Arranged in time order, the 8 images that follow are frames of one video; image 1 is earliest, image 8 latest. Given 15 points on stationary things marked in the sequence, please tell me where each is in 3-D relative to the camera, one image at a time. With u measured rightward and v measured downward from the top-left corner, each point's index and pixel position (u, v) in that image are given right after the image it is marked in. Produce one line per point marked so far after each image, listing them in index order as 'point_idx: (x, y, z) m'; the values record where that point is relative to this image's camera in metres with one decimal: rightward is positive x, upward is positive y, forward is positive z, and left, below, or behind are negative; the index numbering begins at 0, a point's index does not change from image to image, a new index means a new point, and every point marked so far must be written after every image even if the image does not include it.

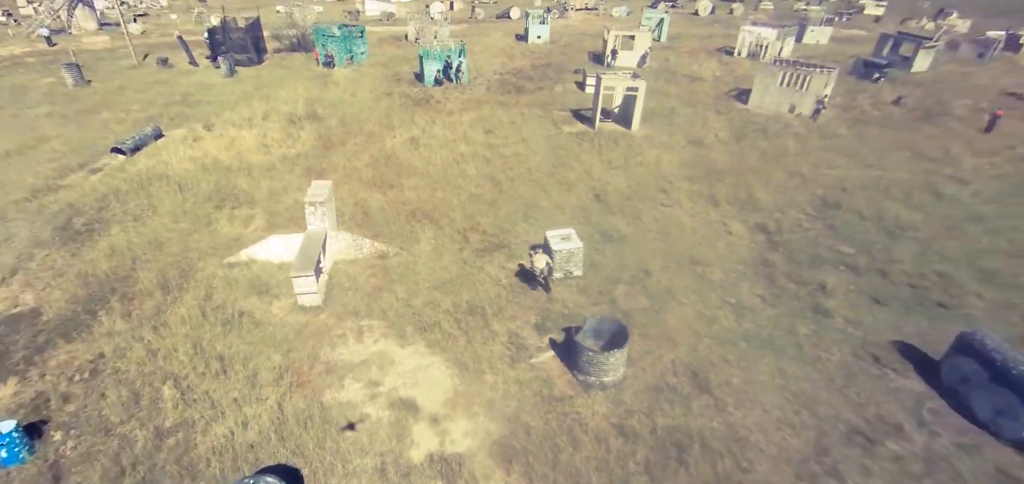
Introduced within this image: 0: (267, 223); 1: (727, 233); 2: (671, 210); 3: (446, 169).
0: (-7.4, +0.6, +15.2) m
1: (+6.5, +0.3, +15.2) m
2: (+5.2, +1.0, +16.3) m
3: (-2.4, +2.7, +18.5) m
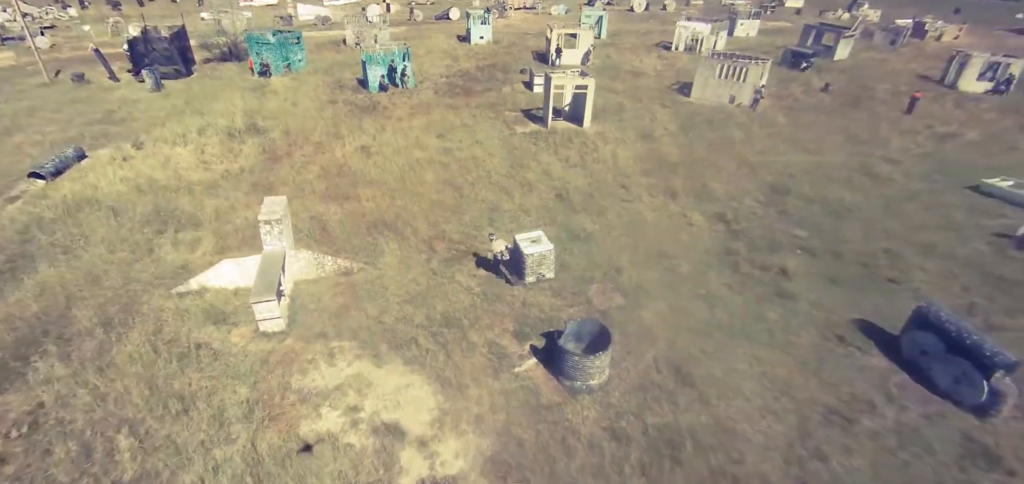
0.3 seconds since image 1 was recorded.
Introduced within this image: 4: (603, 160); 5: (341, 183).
0: (-8.4, -0.1, +14.2) m
1: (+5.5, +0.5, +15.5) m
2: (+4.0, +1.2, +16.5) m
3: (-3.9, +2.3, +17.9) m
4: (+3.5, +3.2, +19.6) m
5: (-5.9, +2.0, +17.5) m
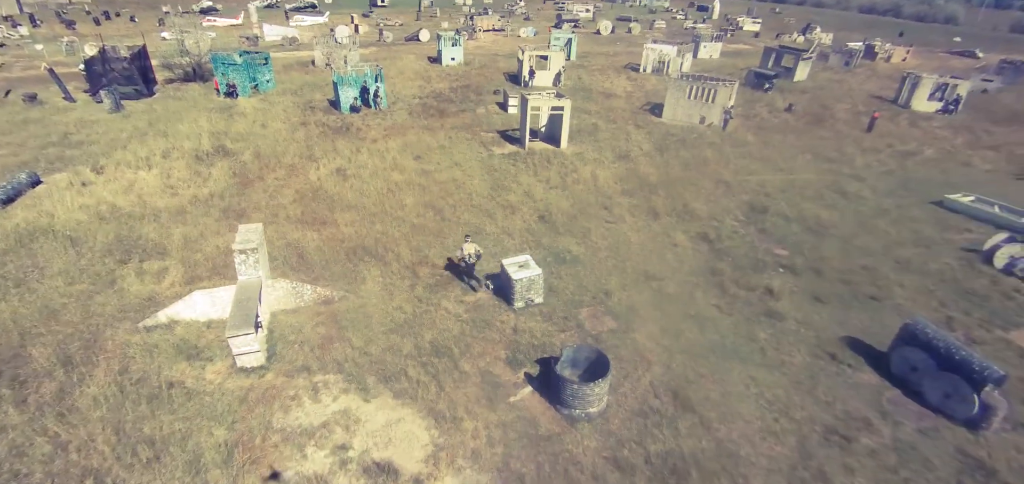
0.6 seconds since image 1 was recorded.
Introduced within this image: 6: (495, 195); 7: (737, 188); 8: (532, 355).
0: (-8.7, -0.9, +13.5) m
1: (+5.0, -0.1, +15.6) m
2: (+3.4, +0.5, +16.5) m
3: (-4.5, +1.5, +17.5) m
4: (+2.8, +2.4, +19.7) m
5: (-6.5, +1.2, +16.9) m
6: (-0.6, +1.7, +18.3) m
7: (+8.9, +2.1, +20.0) m
8: (+0.4, -2.5, +11.1) m
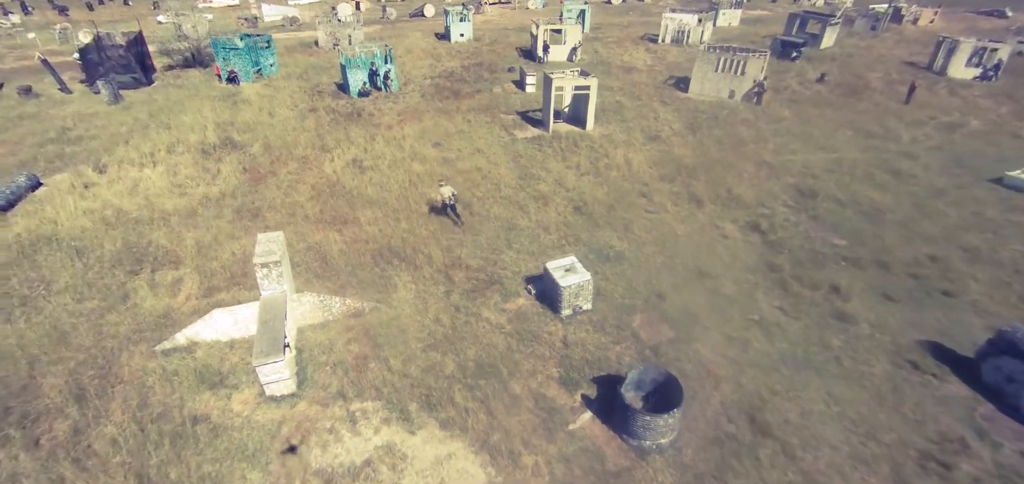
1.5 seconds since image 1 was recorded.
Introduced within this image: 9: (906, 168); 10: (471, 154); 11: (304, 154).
0: (-7.7, -1.1, +12.5) m
1: (+6.1, +0.1, +14.4) m
2: (+4.5, +0.7, +15.3) m
3: (-3.5, +1.6, +16.4) m
4: (+3.8, +2.7, +18.4) m
5: (-5.5, +1.2, +15.8) m
6: (+0.4, +1.9, +17.1) m
7: (+9.9, +2.6, +18.6) m
8: (+1.5, -2.6, +10.1) m
9: (+14.8, +2.8, +19.0) m
10: (-1.6, +3.3, +19.3) m
11: (-7.9, +3.3, +19.1) m
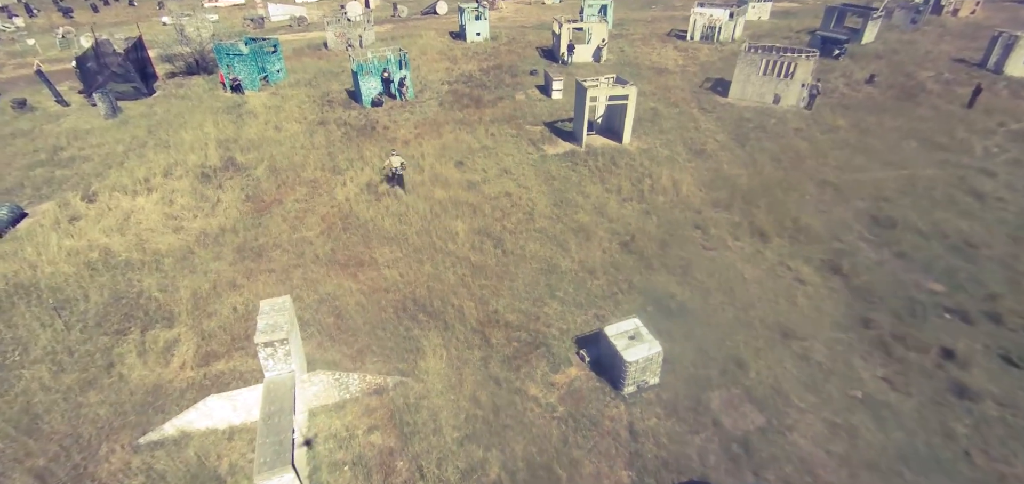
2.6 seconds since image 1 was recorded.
0: (-6.7, -2.3, +10.7) m
1: (+7.1, -1.0, +12.4) m
2: (+5.5, -0.4, +13.3) m
3: (-2.4, +0.4, +14.5) m
4: (+4.9, +1.7, +16.4) m
5: (-4.4, 0.0, +14.0) m
6: (+1.5, +0.8, +15.2) m
7: (+11.0, +1.6, +16.5) m
8: (+2.5, -3.8, +8.2) m
9: (+15.9, +1.8, +16.8) m
10: (-0.5, +2.3, +17.4) m
11: (-6.8, +2.2, +17.3) m
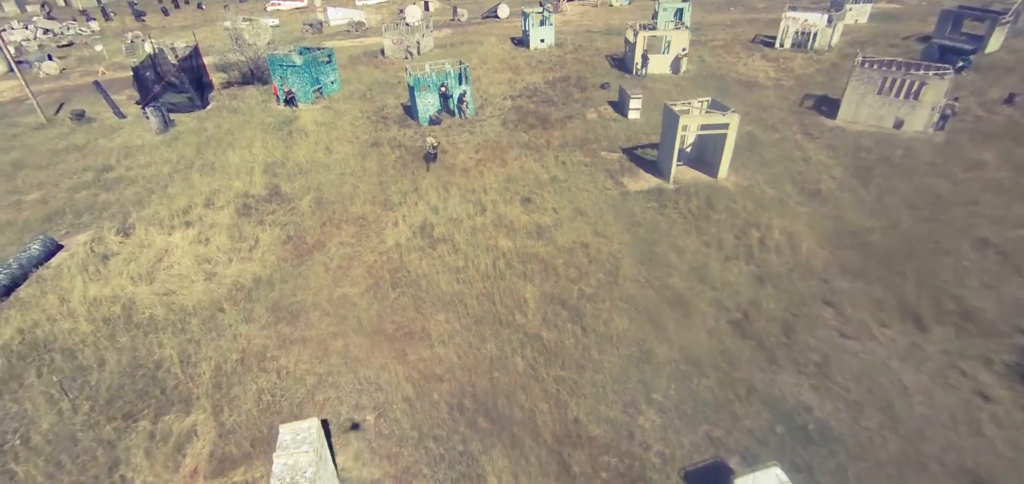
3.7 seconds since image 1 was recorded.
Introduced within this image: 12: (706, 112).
0: (-5.2, -3.7, +8.8) m
1: (+8.7, -2.9, +9.3) m
2: (+7.3, -2.2, +10.3) m
3: (-0.5, -1.1, +12.2) m
4: (+7.0, -0.1, +13.4) m
5: (-2.6, -1.4, +11.8) m
6: (+3.5, -0.9, +12.5) m
7: (+13.1, -0.4, +12.9) m
8: (+3.6, -5.5, +5.5) m
9: (+18.0, -0.4, +12.8) m
10: (+1.7, +0.7, +14.8) m
11: (-4.5, +0.9, +15.3) m
12: (+6.4, +4.0, +16.3) m
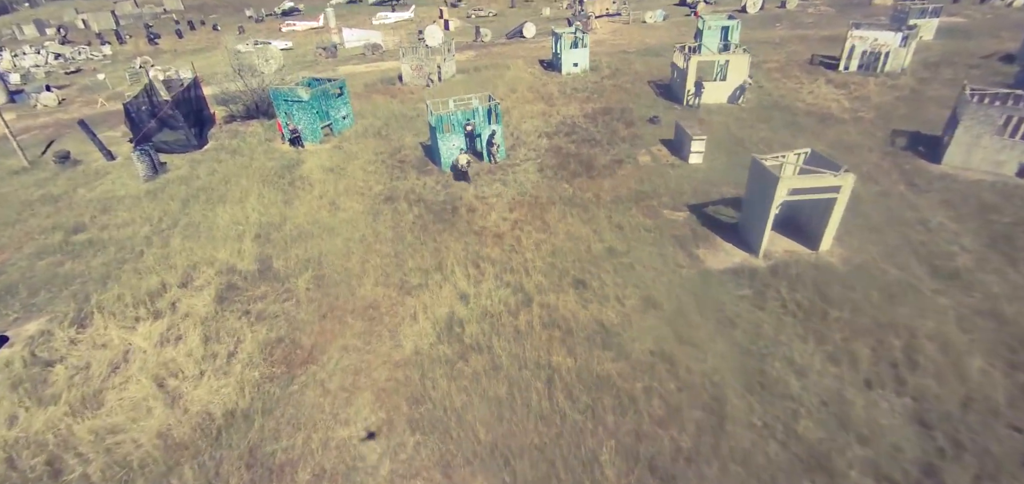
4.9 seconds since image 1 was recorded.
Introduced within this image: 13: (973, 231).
0: (-4.2, -5.9, +5.5) m
1: (+9.7, -5.1, +5.5) m
2: (+8.3, -4.4, +6.6) m
3: (+0.6, -3.4, +8.8) m
4: (+8.1, -2.4, +9.8) m
5: (-1.5, -3.7, +8.5) m
6: (+4.6, -3.1, +9.0) m
7: (+14.2, -2.7, +9.1) m
8: (+4.5, -7.6, +1.9) m
9: (+19.1, -2.7, +8.8) m
10: (+2.9, -1.7, +11.4) m
11: (-3.3, -1.5, +12.1) m
12: (+7.6, +1.6, +12.9) m
13: (+13.0, +0.3, +14.2) m
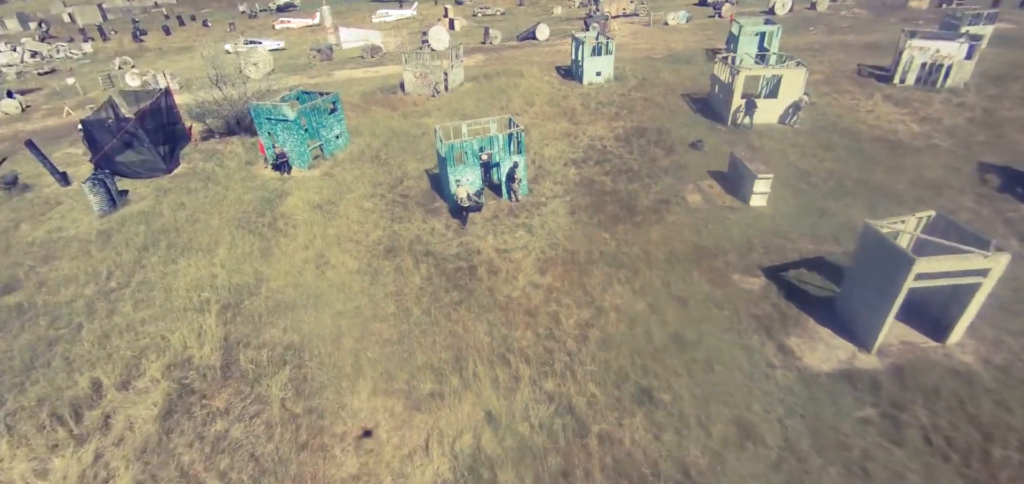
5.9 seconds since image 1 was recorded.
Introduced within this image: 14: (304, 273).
0: (-3.4, -7.8, +2.5) m
1: (+10.5, -7.1, +2.6) m
2: (+9.1, -6.4, +3.7) m
3: (+1.4, -5.2, +5.8) m
4: (+8.9, -4.4, +6.8) m
5: (-0.7, -5.5, +5.5) m
6: (+5.4, -5.0, +6.0) m
7: (+15.0, -4.7, +6.2) m
8: (+5.3, -9.6, -1.1) m
9: (+19.9, -4.8, +5.8) m
10: (+3.8, -3.5, +8.4) m
11: (-2.5, -3.3, +9.0) m
12: (+8.5, -0.3, +9.8) m
13: (+13.8, -1.6, +11.2) m
14: (-5.3, -0.8, +12.9) m
